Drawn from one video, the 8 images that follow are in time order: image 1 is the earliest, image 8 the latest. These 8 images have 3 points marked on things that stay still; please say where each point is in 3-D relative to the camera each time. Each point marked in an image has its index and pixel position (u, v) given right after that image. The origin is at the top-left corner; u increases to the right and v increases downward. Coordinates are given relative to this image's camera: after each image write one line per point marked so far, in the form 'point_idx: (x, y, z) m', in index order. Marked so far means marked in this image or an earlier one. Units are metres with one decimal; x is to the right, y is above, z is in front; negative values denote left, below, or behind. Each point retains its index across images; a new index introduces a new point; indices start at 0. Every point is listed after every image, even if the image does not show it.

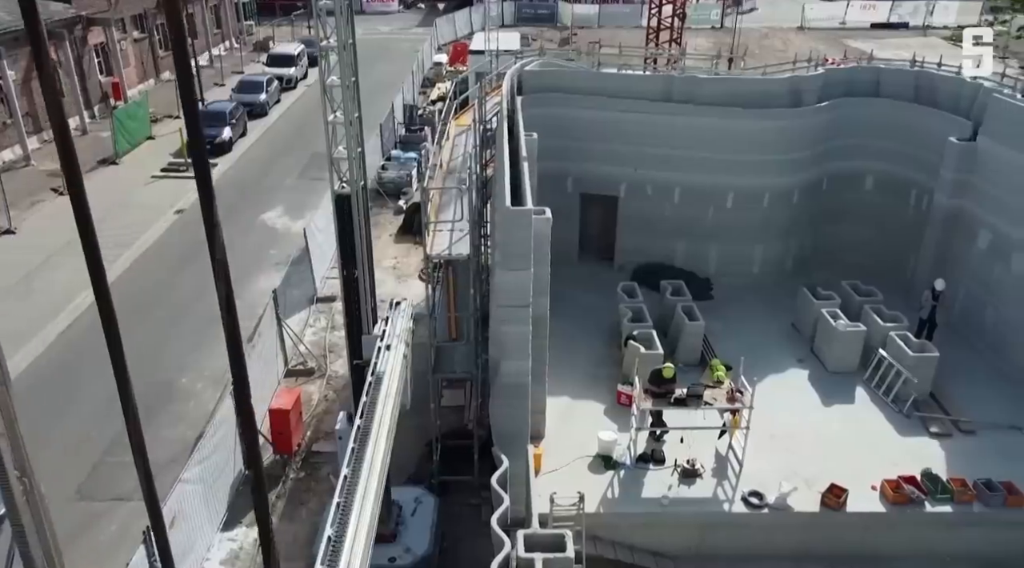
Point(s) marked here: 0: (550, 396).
0: (+0.7, -2.1, +15.0) m
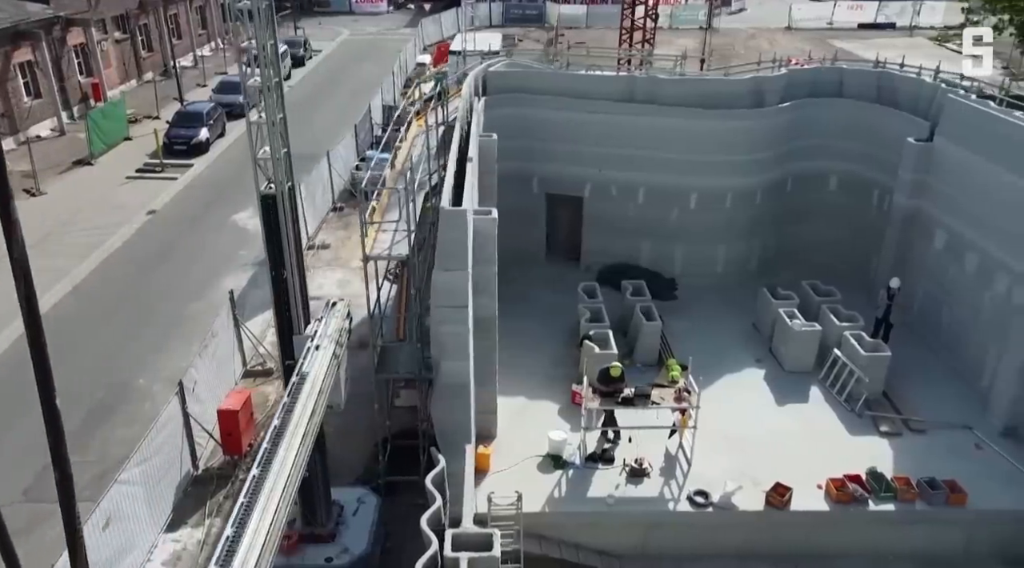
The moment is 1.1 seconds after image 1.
0: (-0.1, -2.1, +15.0) m
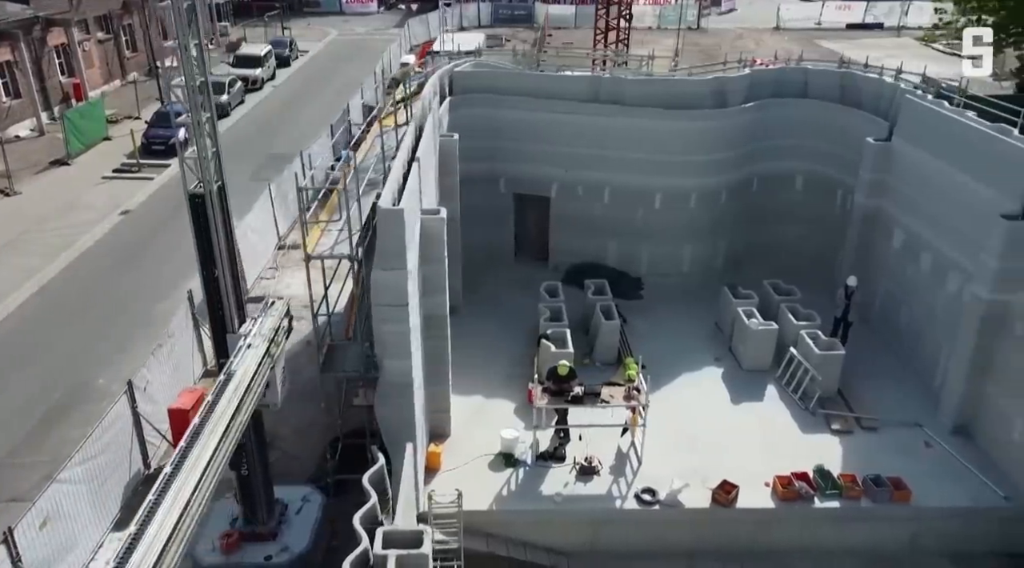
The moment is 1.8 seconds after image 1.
0: (-0.9, -2.1, +15.1) m
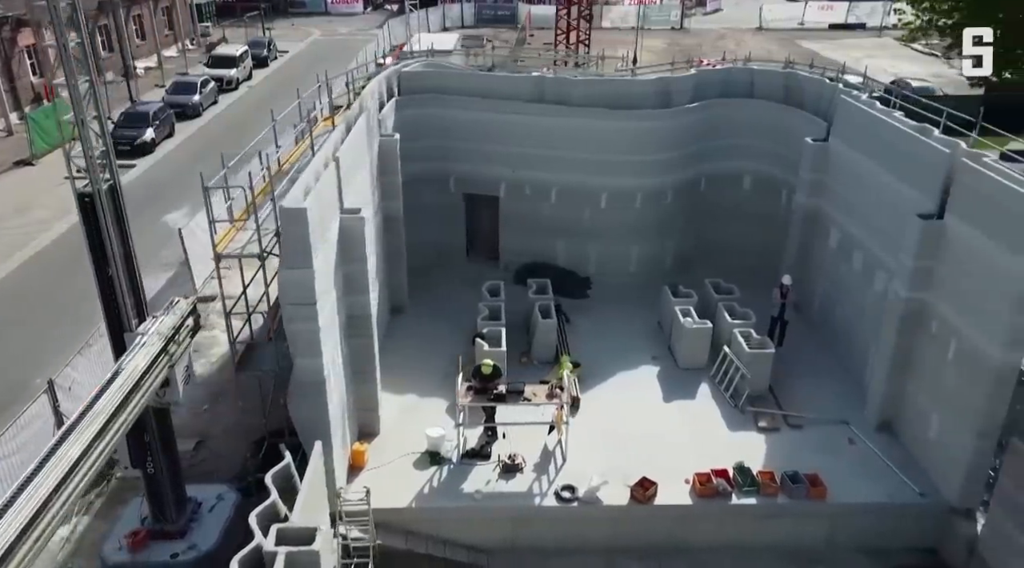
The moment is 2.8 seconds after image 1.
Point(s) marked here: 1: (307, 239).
0: (-2.2, -2.1, +15.1) m
1: (-2.6, +0.6, +10.1) m
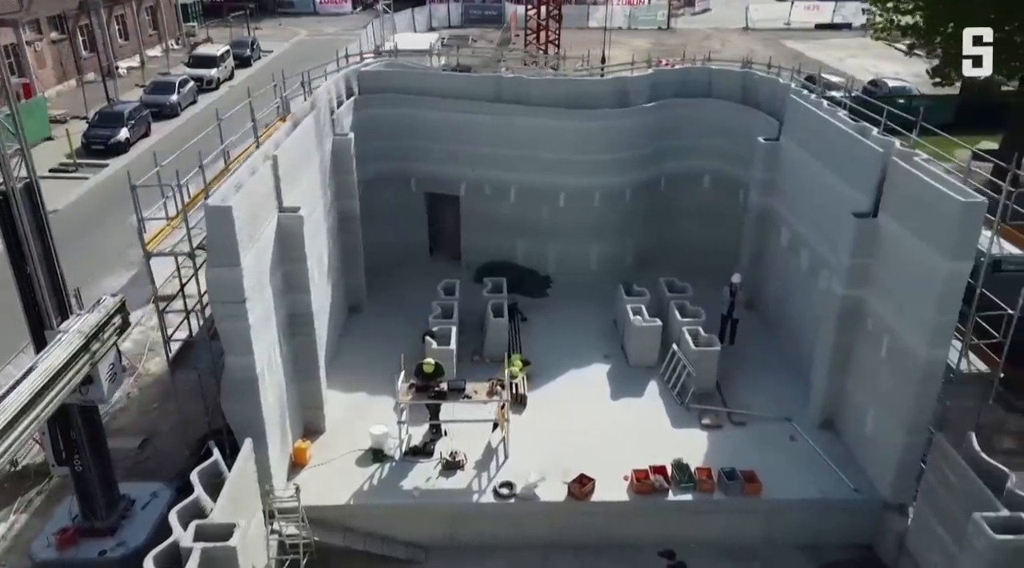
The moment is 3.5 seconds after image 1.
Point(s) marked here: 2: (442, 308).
0: (-3.1, -2.1, +15.2) m
1: (-3.6, +0.6, +10.2) m
2: (-1.5, -0.5, +16.8) m
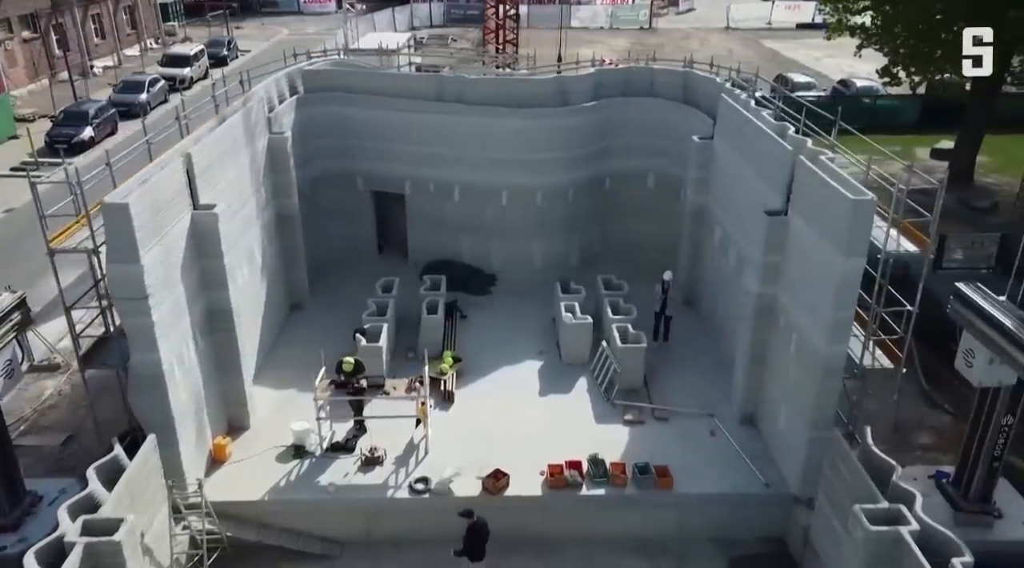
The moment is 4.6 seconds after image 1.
0: (-4.5, -2.0, +15.3) m
1: (-4.9, +0.6, +10.2) m
2: (-2.8, -0.5, +16.9) m
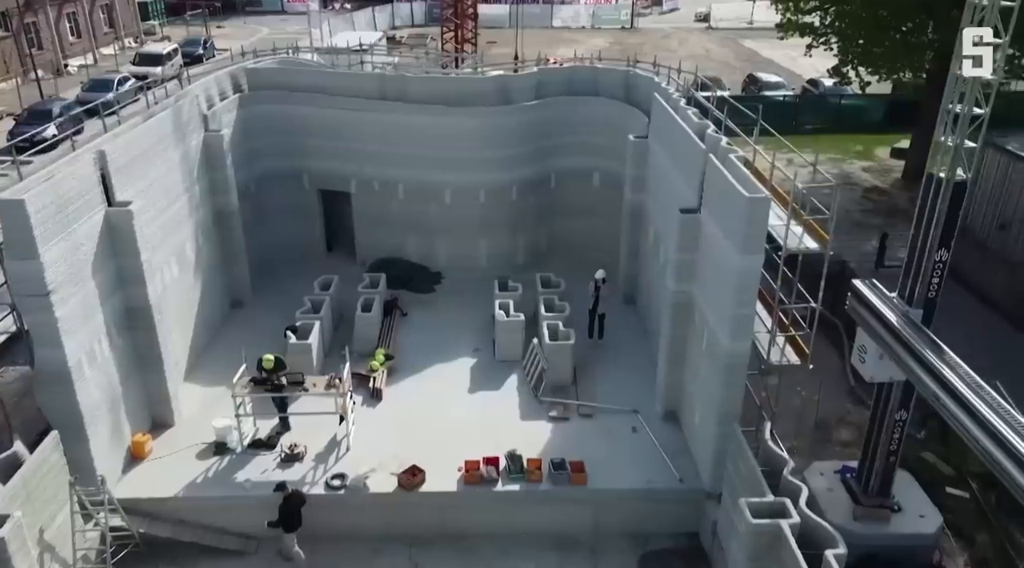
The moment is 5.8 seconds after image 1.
0: (-5.8, -2.0, +15.3) m
1: (-6.2, +0.7, +10.3) m
2: (-4.2, -0.4, +16.9) m
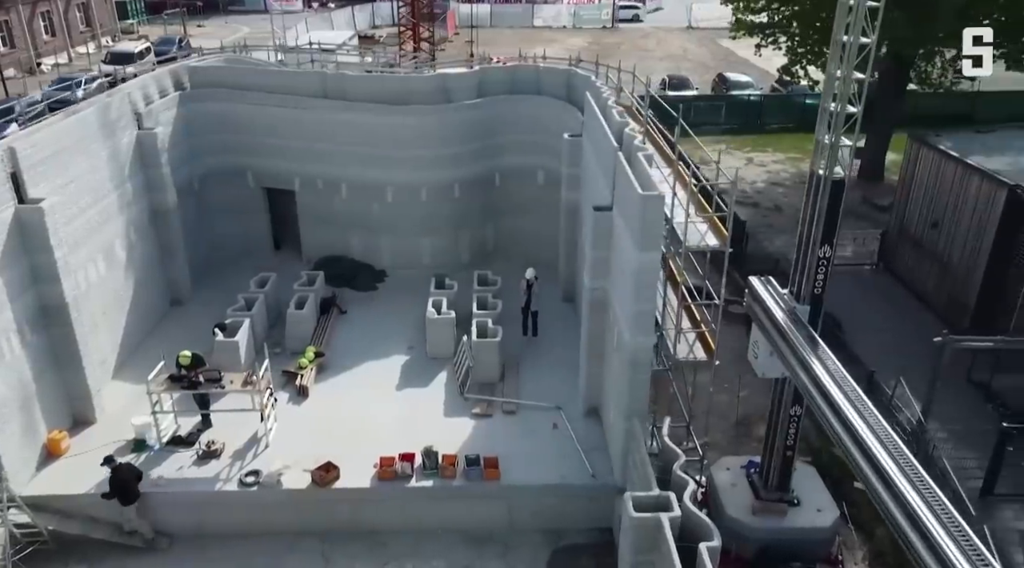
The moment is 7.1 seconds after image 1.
0: (-7.2, -1.9, +15.3) m
1: (-7.6, +0.7, +10.3) m
2: (-5.6, -0.4, +16.9) m
